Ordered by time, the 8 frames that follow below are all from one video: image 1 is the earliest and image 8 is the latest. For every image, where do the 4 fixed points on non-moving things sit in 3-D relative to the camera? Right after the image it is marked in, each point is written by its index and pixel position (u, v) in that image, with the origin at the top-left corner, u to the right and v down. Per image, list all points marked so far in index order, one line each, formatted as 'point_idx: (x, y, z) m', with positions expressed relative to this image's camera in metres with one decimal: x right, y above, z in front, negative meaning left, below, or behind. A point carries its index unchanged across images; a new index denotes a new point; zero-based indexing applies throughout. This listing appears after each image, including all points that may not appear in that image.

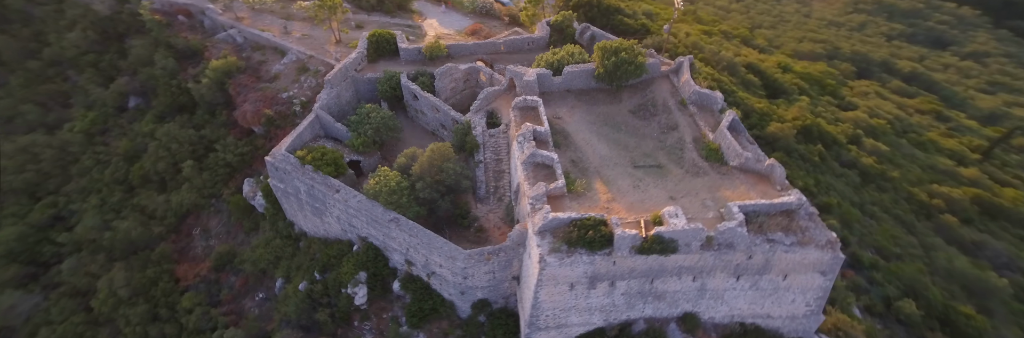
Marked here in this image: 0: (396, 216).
0: (-5.0, -2.1, +17.0) m
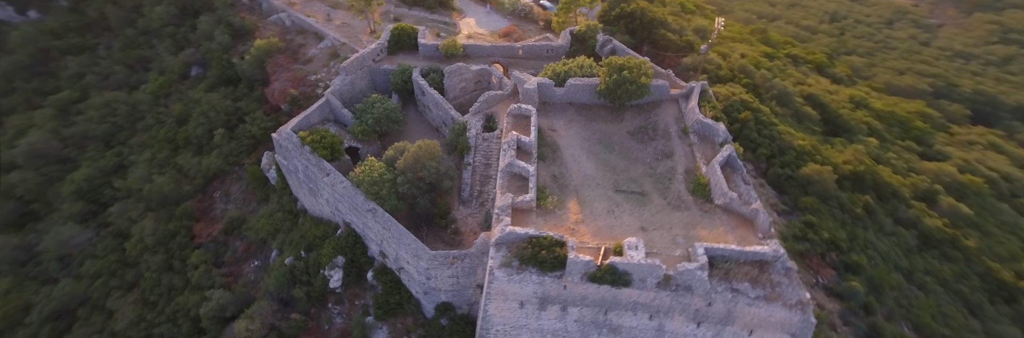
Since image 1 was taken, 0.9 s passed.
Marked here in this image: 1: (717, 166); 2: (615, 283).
0: (-6.0, -1.7, +17.3) m
1: (+7.3, +0.1, +15.4) m
2: (+3.3, -3.5, +12.6) m
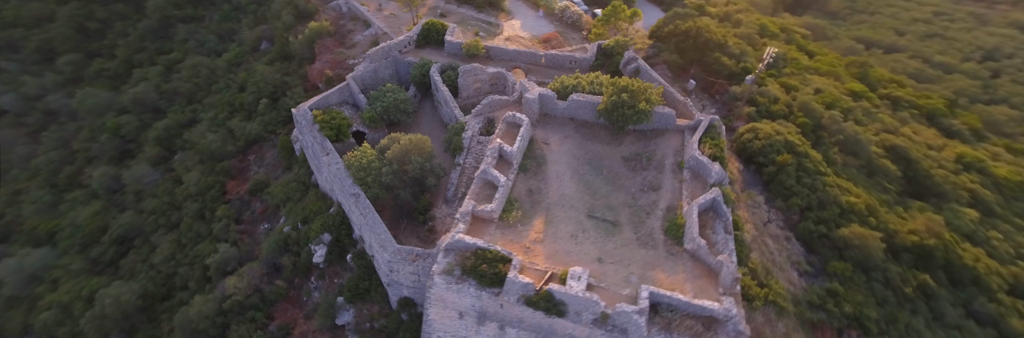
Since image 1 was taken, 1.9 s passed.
0: (-6.9, -1.0, +17.9) m
1: (+6.1, -1.3, +13.9) m
2: (+1.2, -4.2, +11.8) m
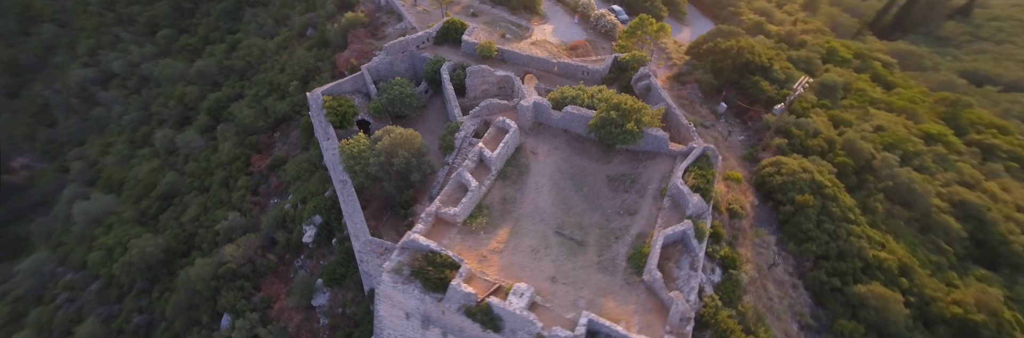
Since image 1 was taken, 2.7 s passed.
0: (-7.6, -0.5, +18.4) m
1: (+4.7, -2.2, +13.0) m
2: (-0.7, -4.5, +11.5) m
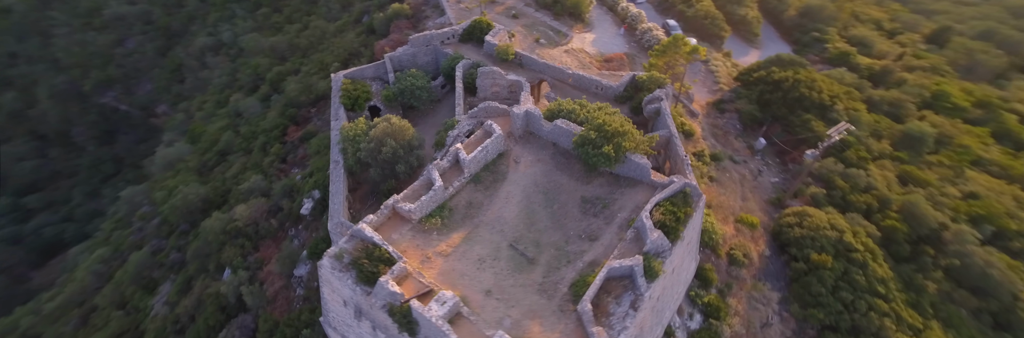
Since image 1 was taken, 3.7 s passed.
0: (-8.2, +0.4, +19.2) m
1: (+2.8, -3.0, +12.1) m
2: (-3.0, -4.4, +11.4) m
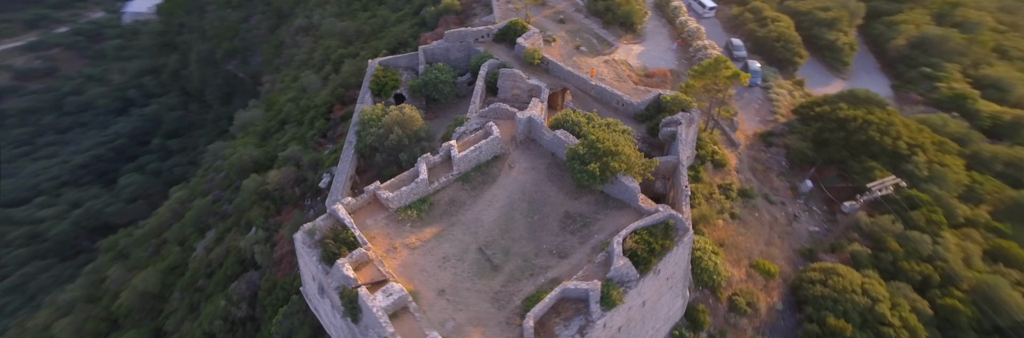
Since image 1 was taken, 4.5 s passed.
0: (-7.9, +1.4, +20.2) m
1: (+1.3, -3.5, +11.5) m
2: (-4.7, -4.1, +11.7) m
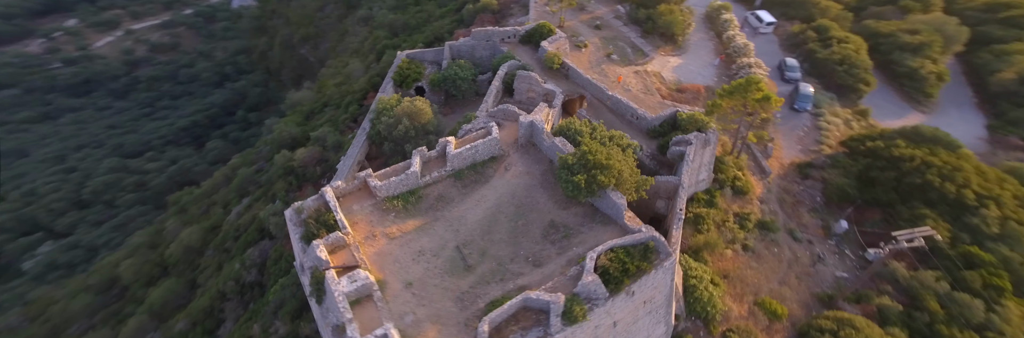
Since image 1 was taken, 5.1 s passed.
0: (-7.5, +2.1, +20.9) m
1: (+0.1, -3.7, +11.3) m
2: (-5.8, -3.6, +12.2) m
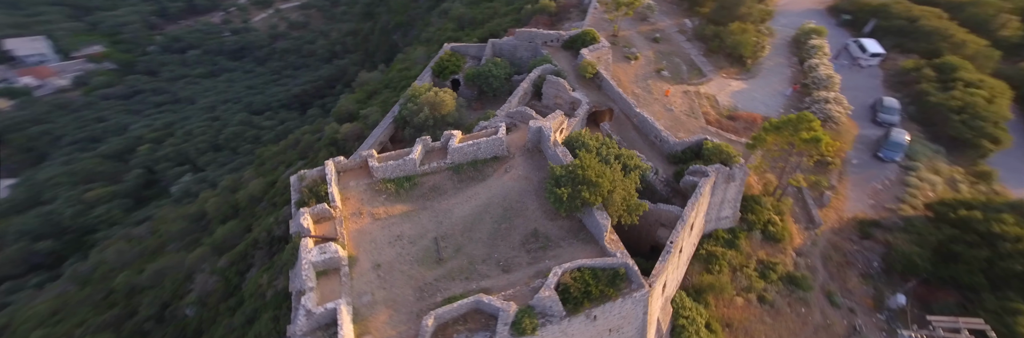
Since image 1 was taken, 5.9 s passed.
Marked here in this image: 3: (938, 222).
0: (-6.2, +3.1, +21.9) m
1: (-1.3, -3.7, +11.2) m
2: (-7.0, -2.7, +13.0) m
3: (+21.7, -2.5, +20.7) m
